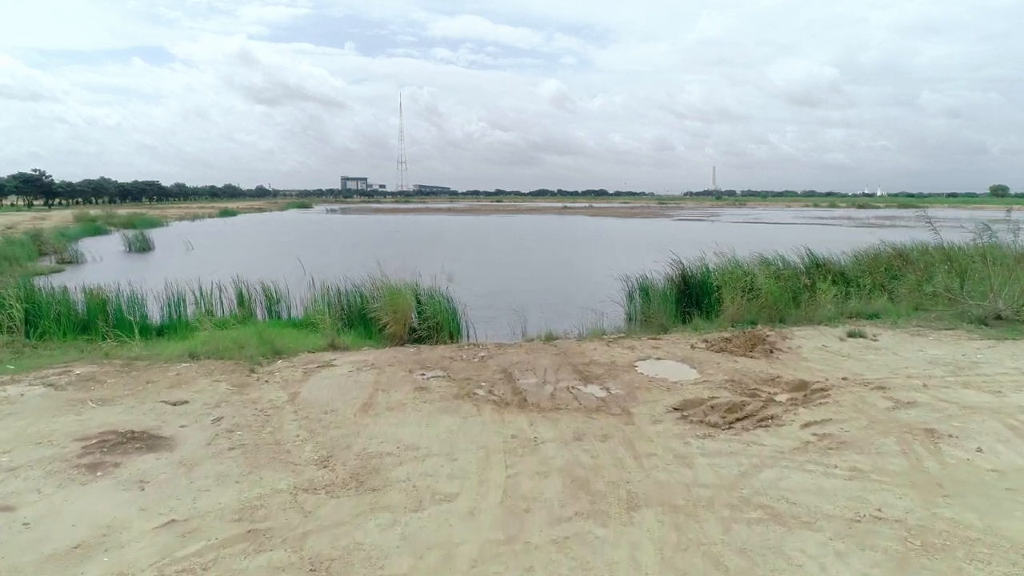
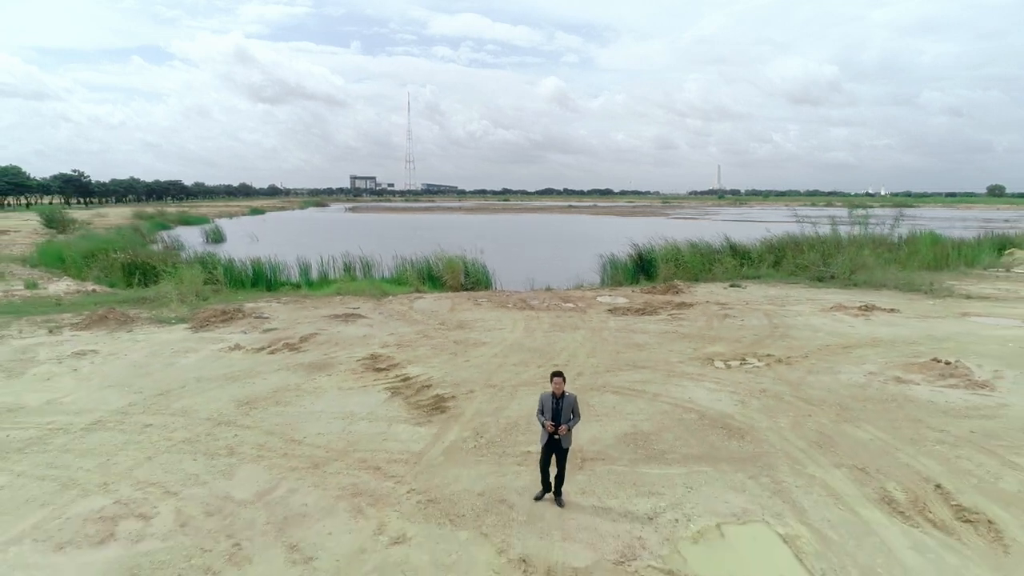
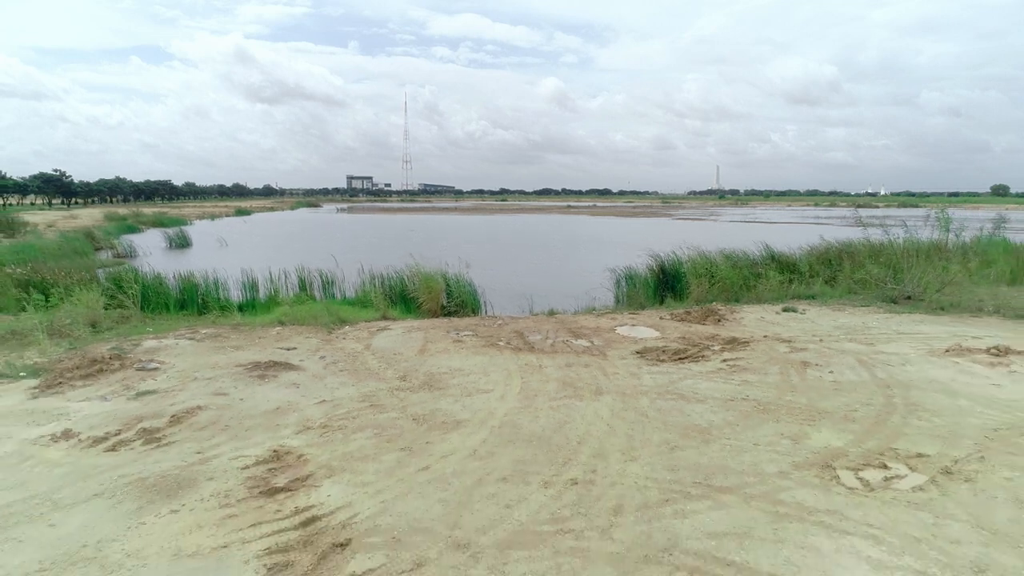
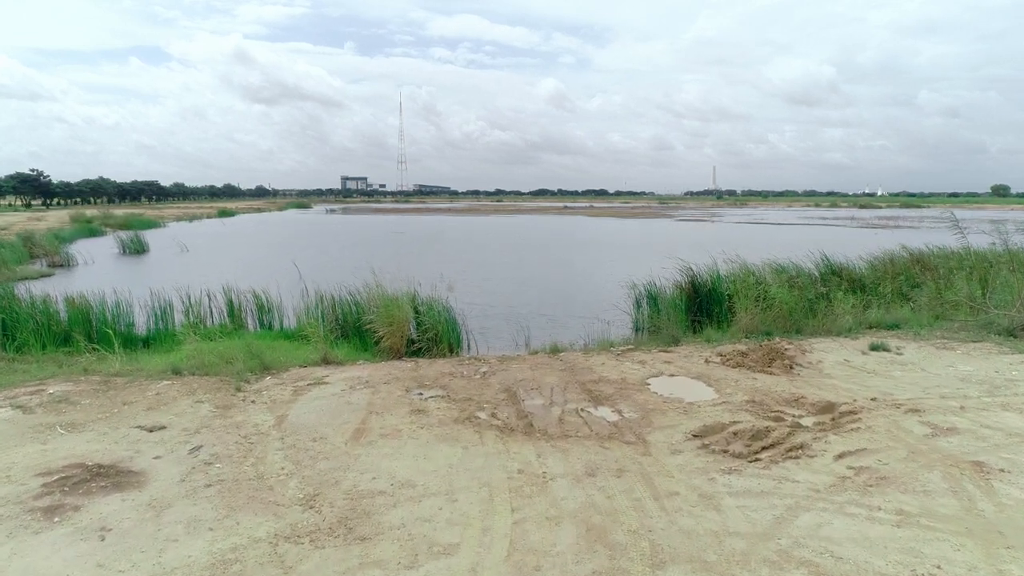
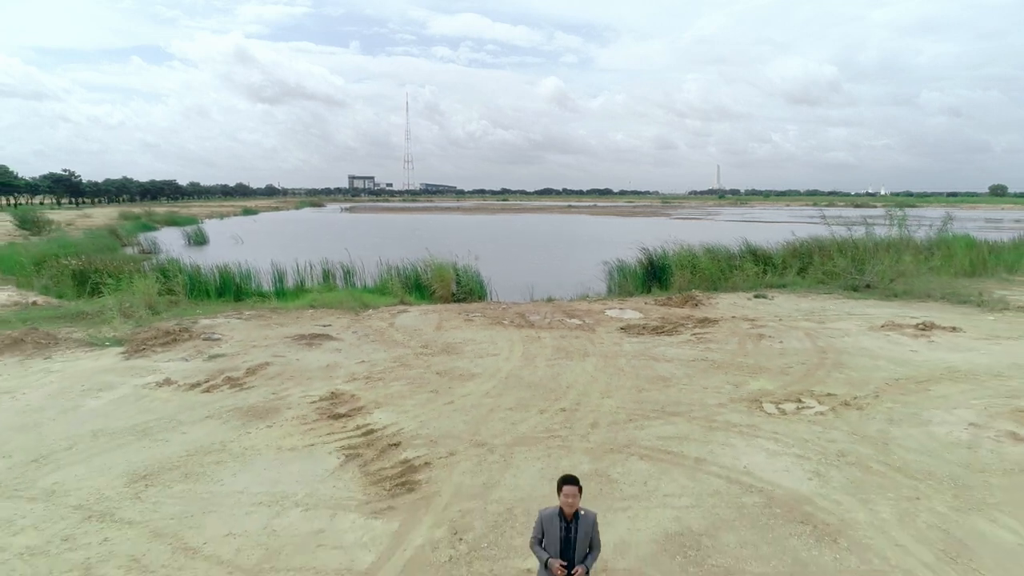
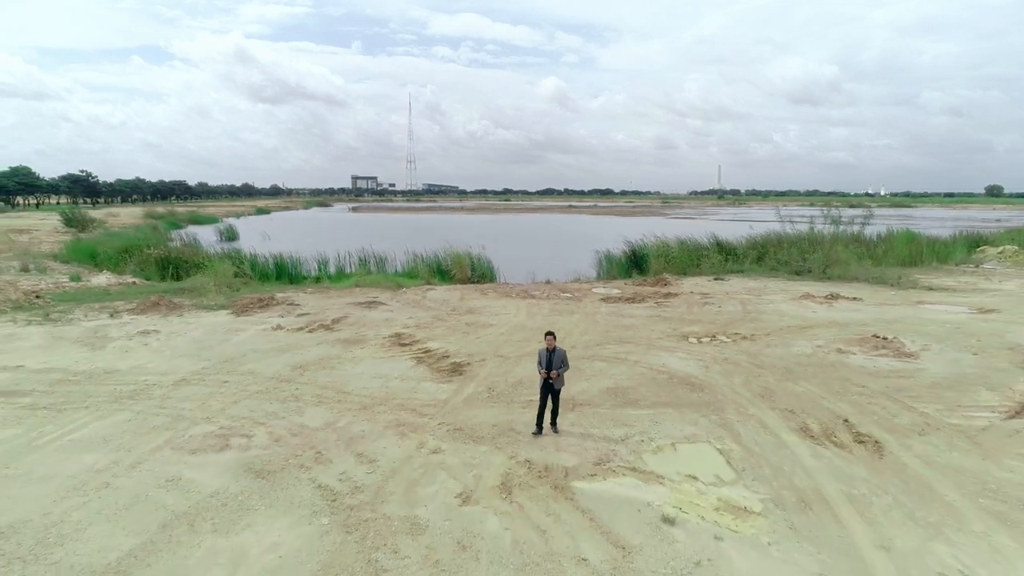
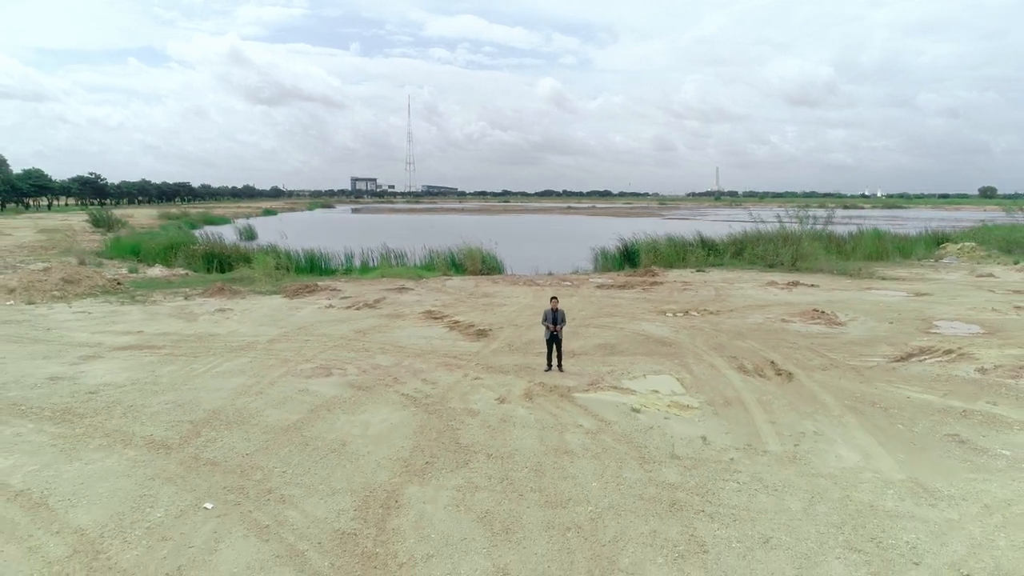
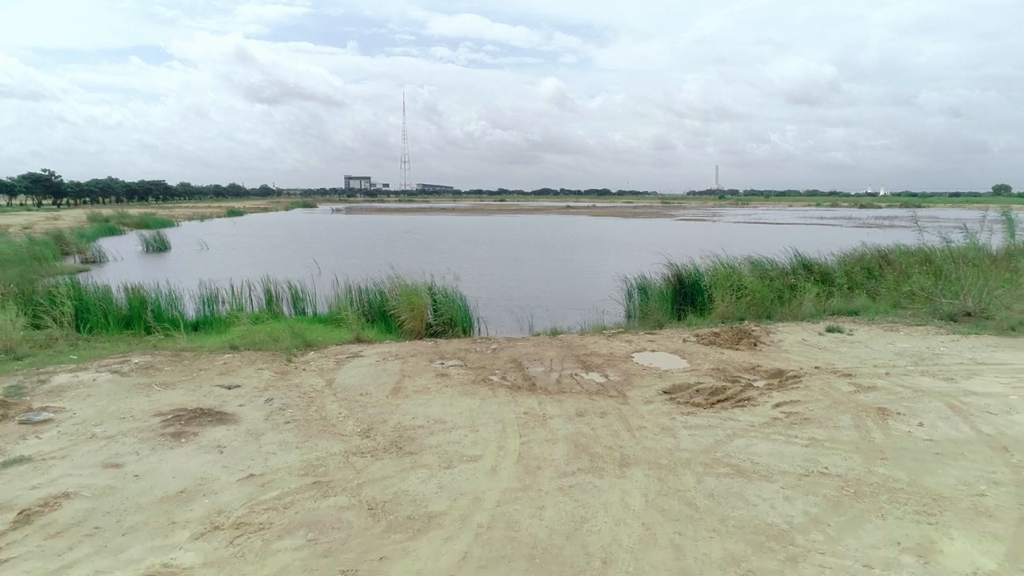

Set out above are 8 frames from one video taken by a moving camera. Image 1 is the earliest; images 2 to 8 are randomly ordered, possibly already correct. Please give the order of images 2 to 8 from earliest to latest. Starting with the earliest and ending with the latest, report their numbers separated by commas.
4, 8, 3, 5, 2, 6, 7
